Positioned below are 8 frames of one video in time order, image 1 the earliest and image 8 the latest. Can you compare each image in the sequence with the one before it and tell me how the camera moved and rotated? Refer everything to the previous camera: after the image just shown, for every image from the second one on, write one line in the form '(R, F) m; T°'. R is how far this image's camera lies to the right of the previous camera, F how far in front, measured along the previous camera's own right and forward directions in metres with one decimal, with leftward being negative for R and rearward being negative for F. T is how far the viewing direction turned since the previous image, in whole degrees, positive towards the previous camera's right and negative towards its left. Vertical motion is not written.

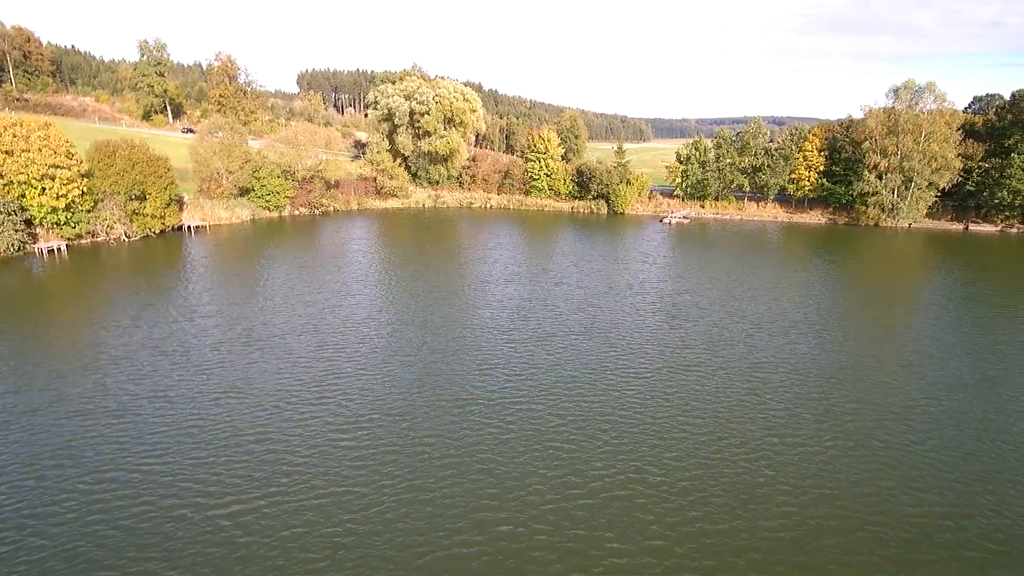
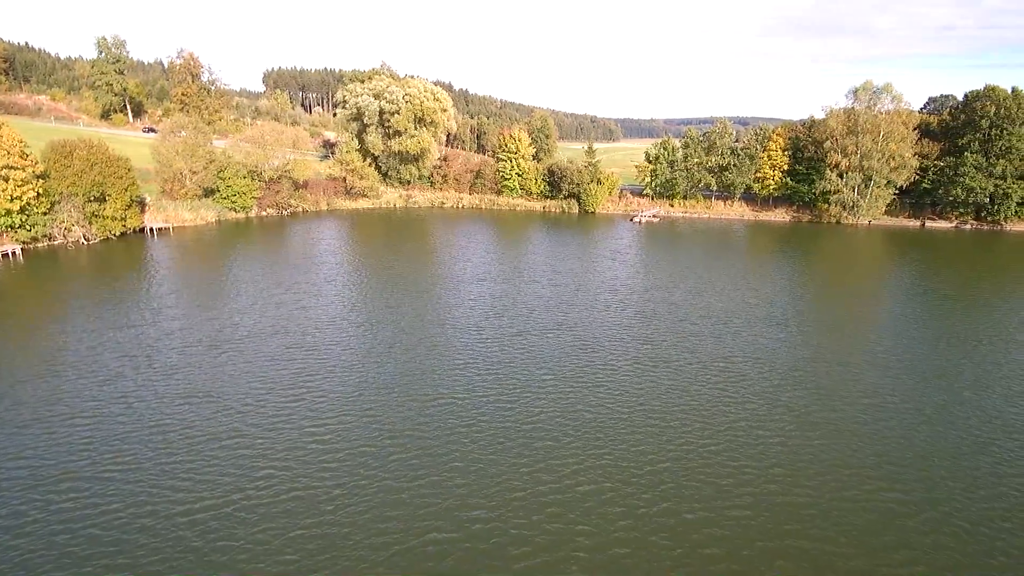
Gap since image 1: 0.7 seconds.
(0.0, -0.2) m; +3°
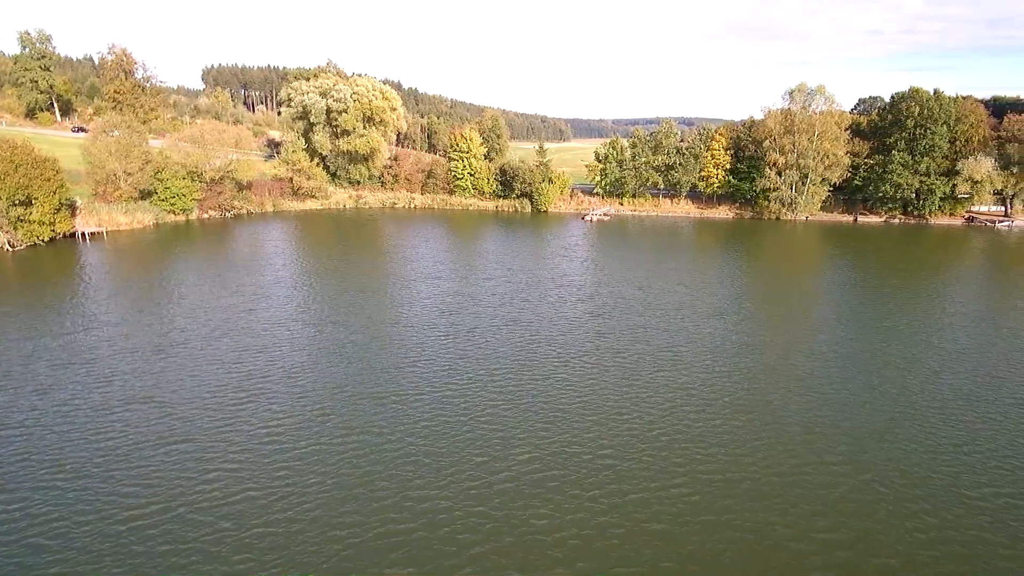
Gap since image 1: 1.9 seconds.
(+0.1, -0.4) m; +5°
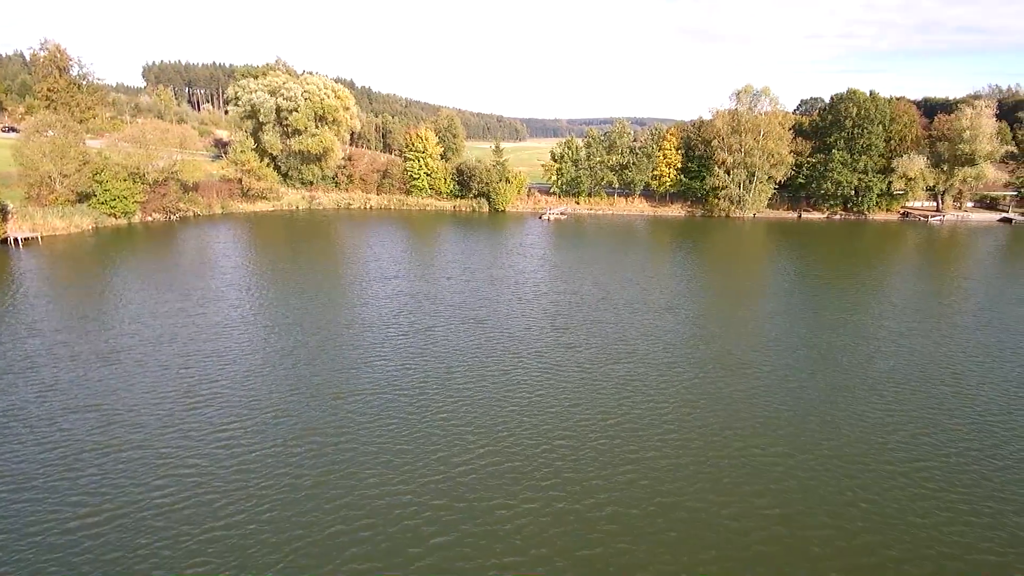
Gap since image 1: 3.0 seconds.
(-0.1, -0.4) m; +4°
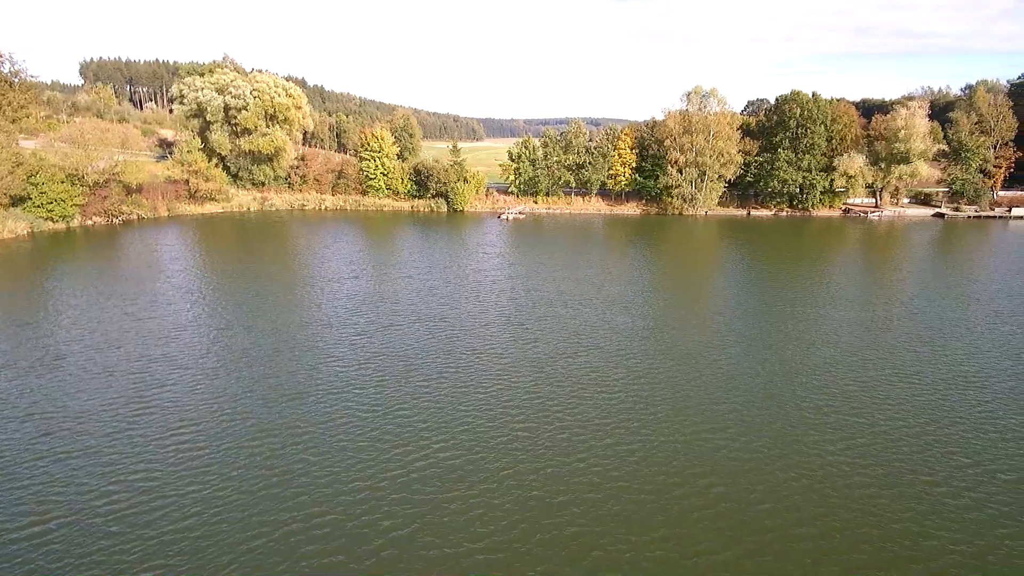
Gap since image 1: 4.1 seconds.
(0.0, -0.7) m; +4°
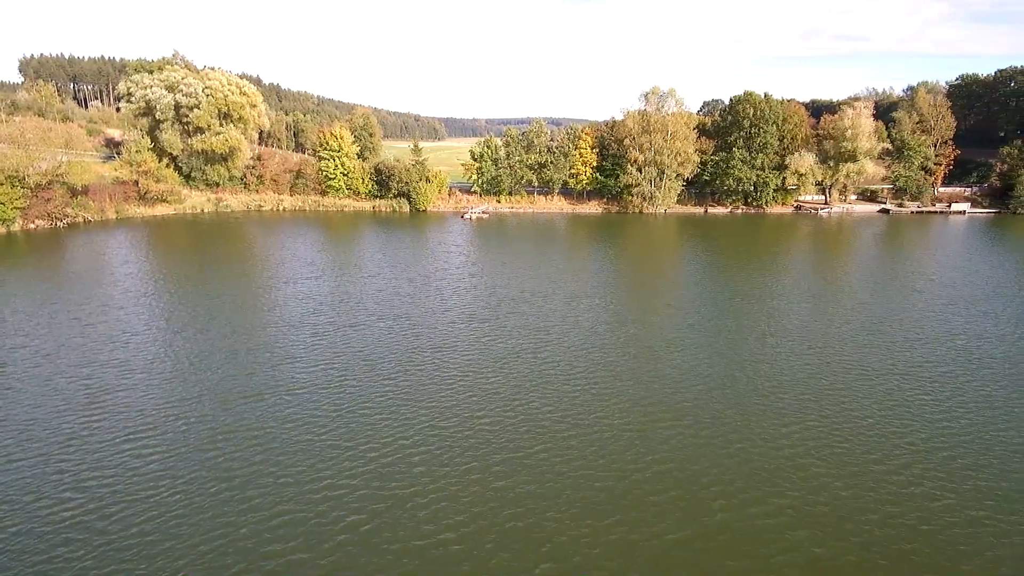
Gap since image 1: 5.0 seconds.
(0.0, -0.8) m; +4°
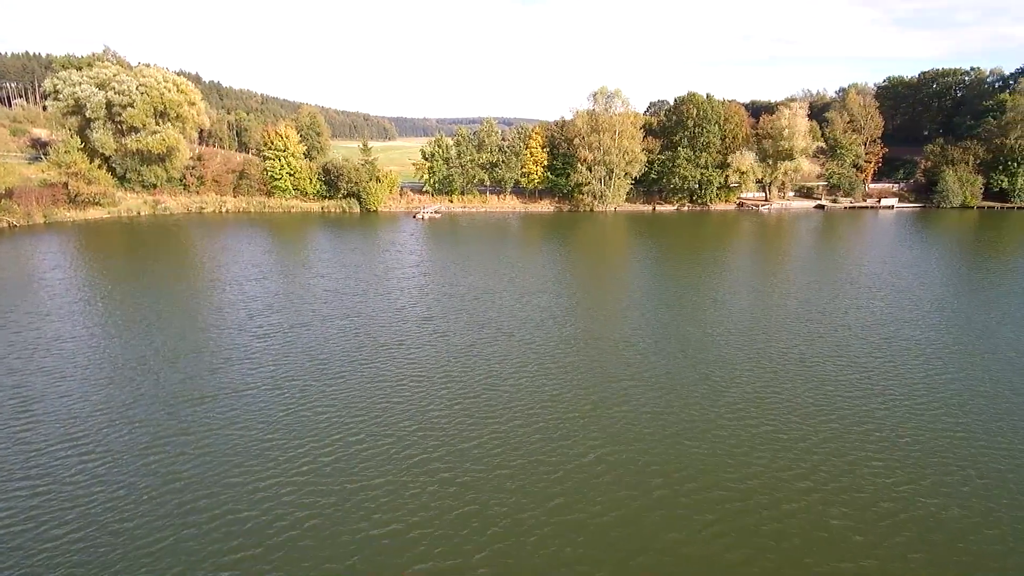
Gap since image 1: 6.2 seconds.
(0.0, -1.3) m; +5°
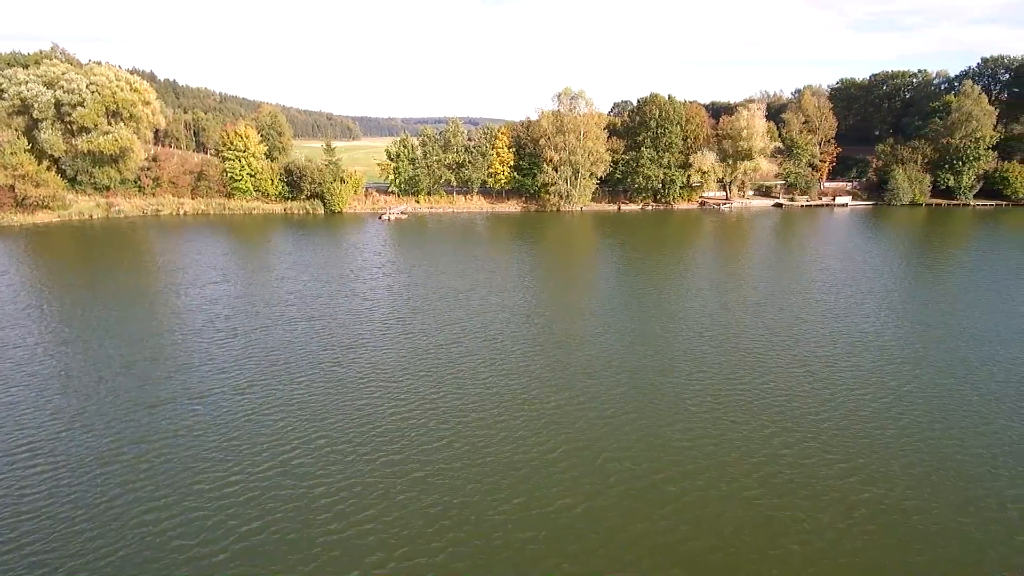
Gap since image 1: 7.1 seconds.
(+0.2, -0.7) m; +3°
